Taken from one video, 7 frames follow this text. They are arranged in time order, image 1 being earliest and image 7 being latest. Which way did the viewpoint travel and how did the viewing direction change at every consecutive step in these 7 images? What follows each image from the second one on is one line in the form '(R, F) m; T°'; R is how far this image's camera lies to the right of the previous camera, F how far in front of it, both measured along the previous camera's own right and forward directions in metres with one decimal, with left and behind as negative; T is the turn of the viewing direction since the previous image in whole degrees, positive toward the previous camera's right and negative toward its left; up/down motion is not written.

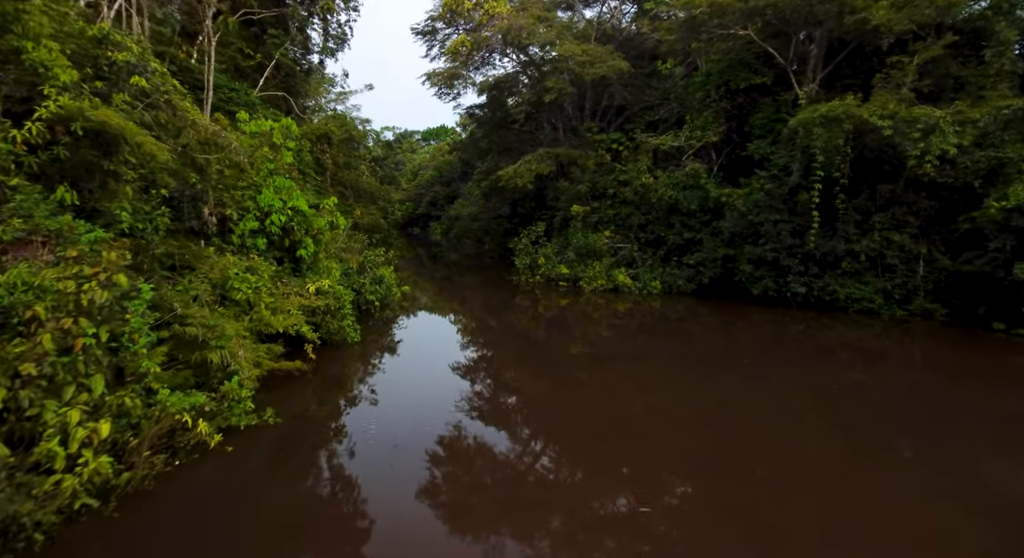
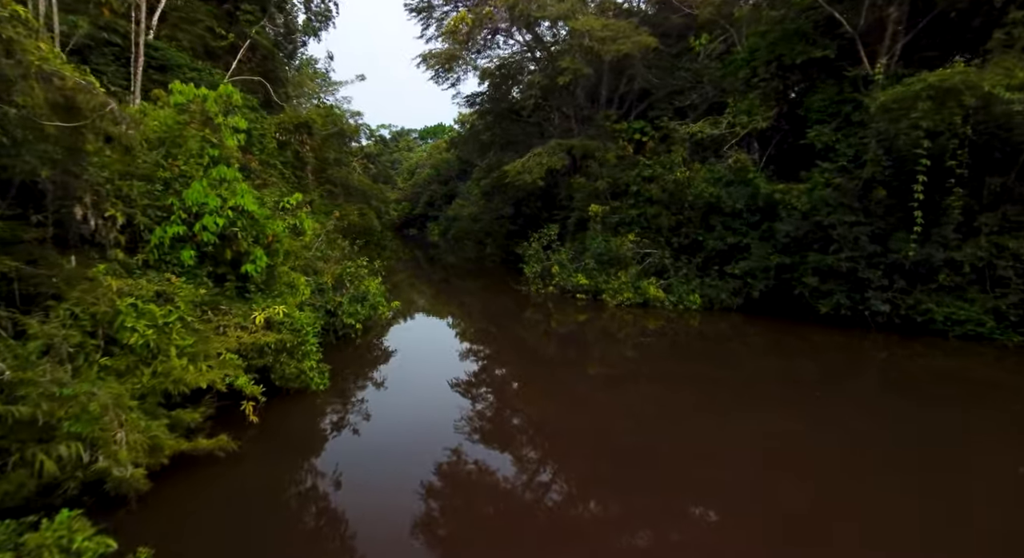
(-0.2, +1.9) m; 0°
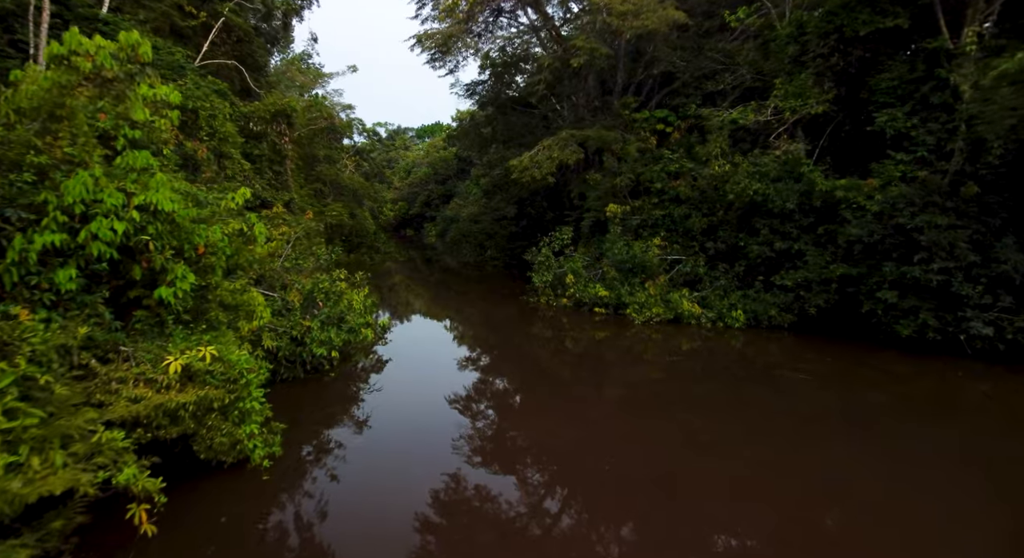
(-0.2, +1.6) m; 0°
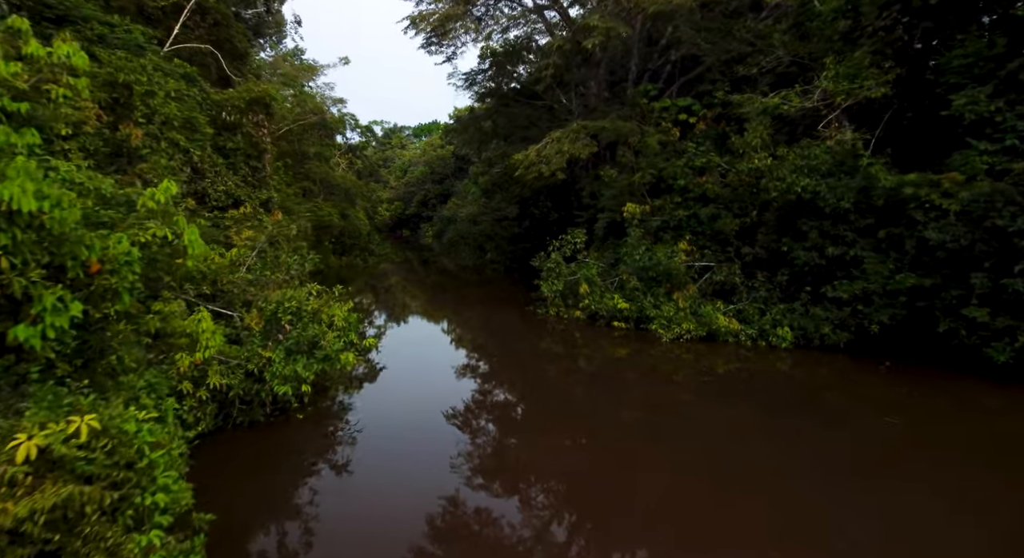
(-0.1, +1.2) m; 0°
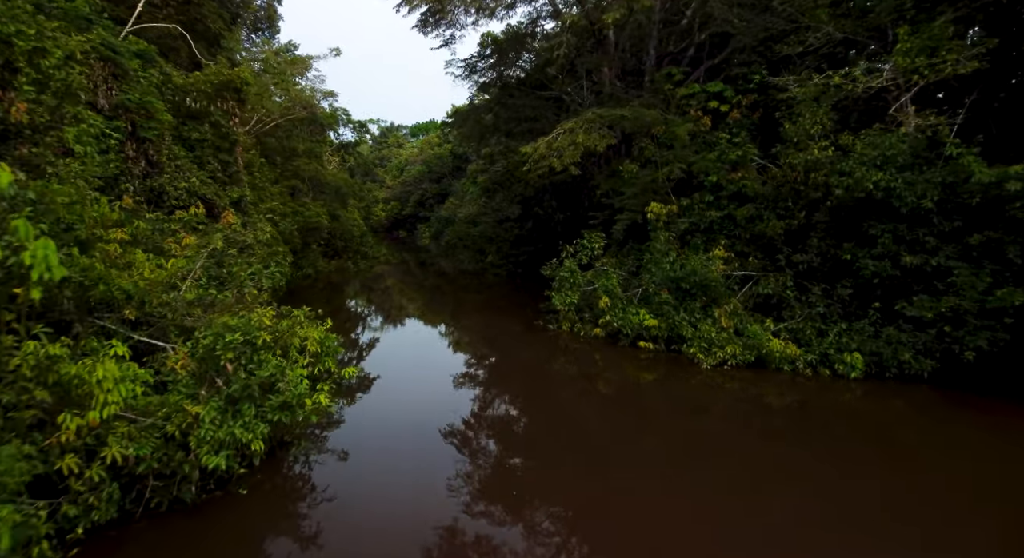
(-0.1, +1.3) m; 0°
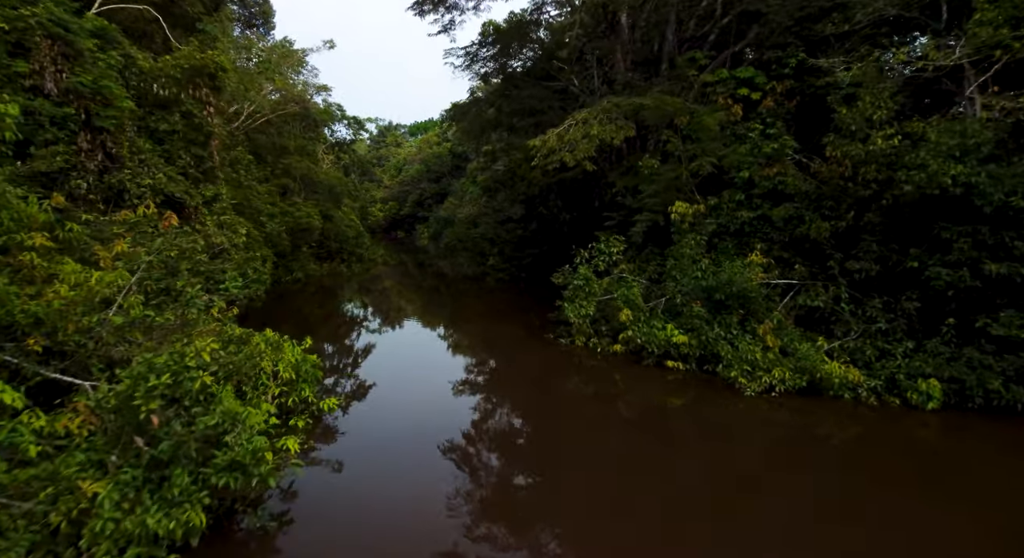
(-0.1, +1.0) m; 0°
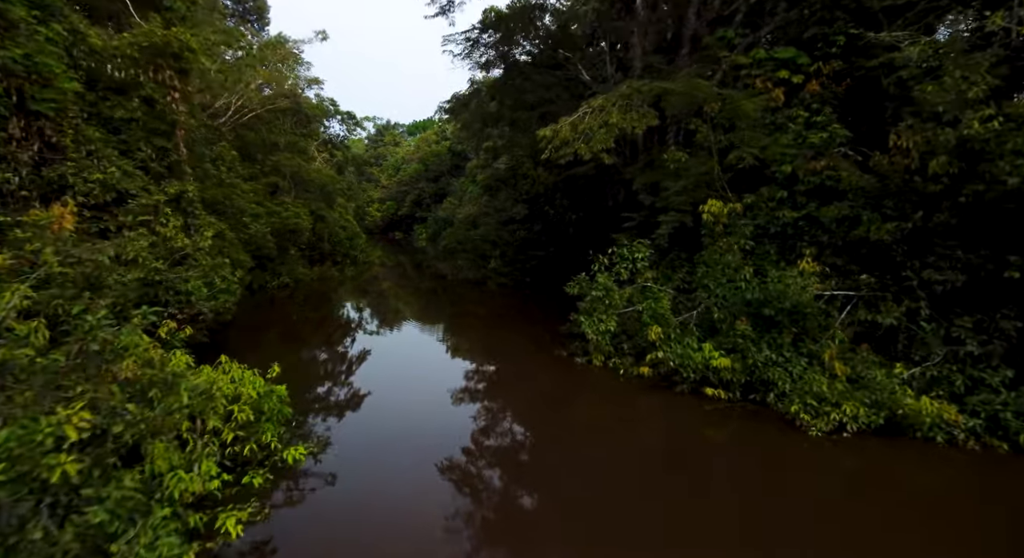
(-0.1, +1.0) m; 0°
